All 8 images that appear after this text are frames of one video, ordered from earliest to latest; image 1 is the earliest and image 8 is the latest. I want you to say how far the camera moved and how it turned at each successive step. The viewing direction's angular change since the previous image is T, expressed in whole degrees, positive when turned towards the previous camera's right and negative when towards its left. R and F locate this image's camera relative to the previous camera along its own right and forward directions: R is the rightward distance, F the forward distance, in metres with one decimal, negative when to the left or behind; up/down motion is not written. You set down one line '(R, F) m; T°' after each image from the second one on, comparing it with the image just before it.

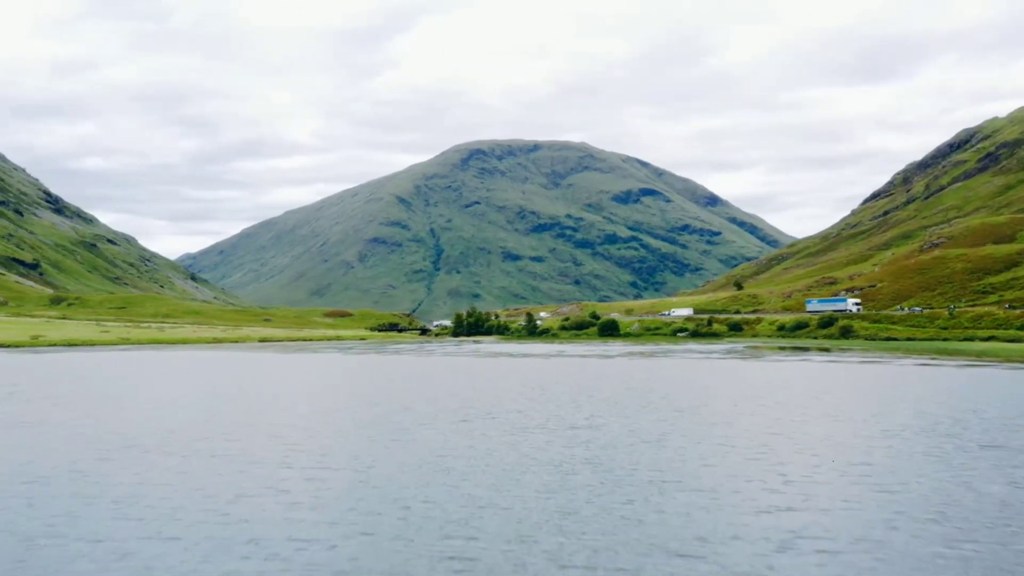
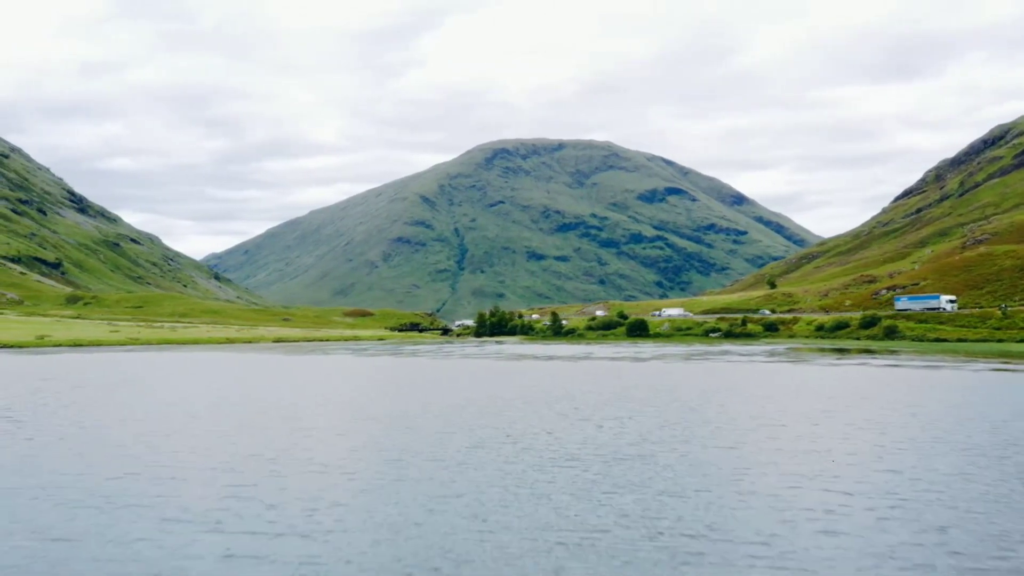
(0.0, +9.5) m; -1°
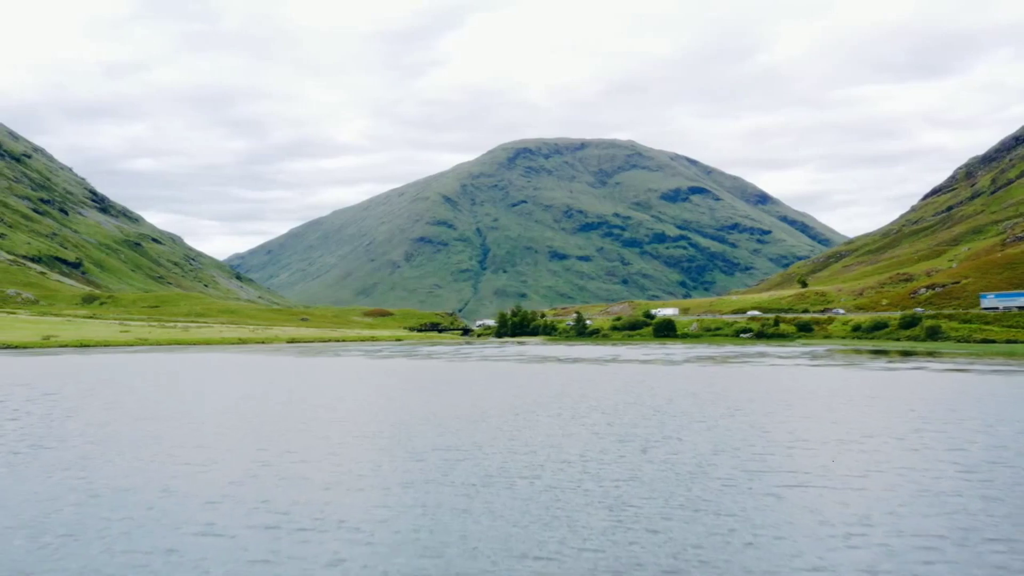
(0.0, +8.0) m; -1°
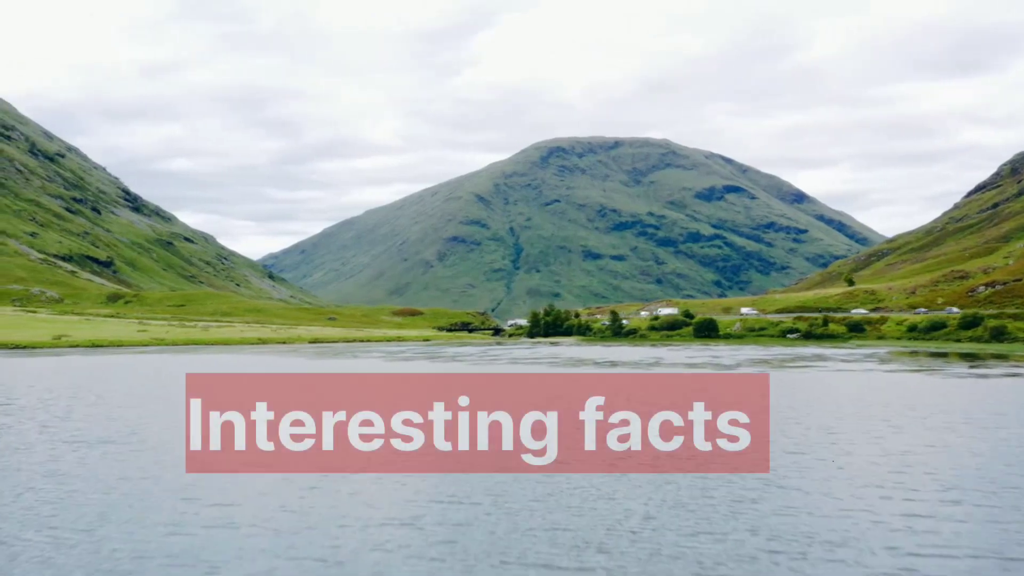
(+0.1, +10.3) m; -2°
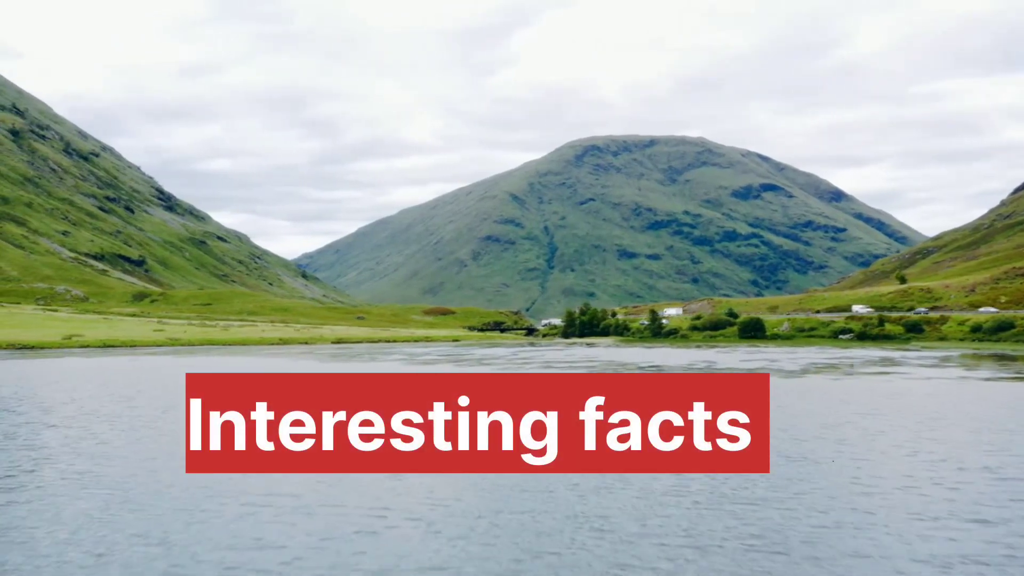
(+0.1, +10.9) m; -2°
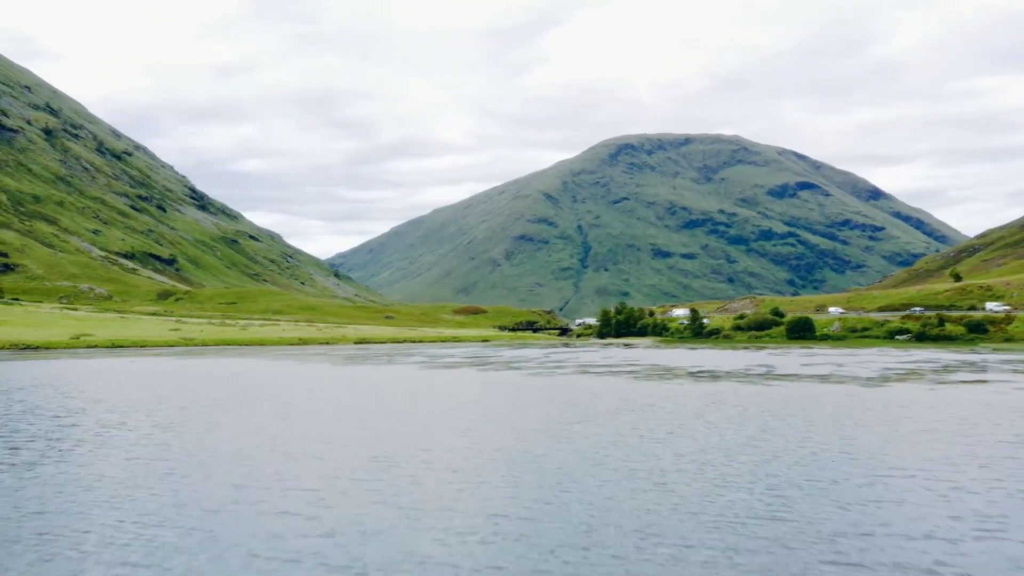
(+0.2, +10.8) m; -2°
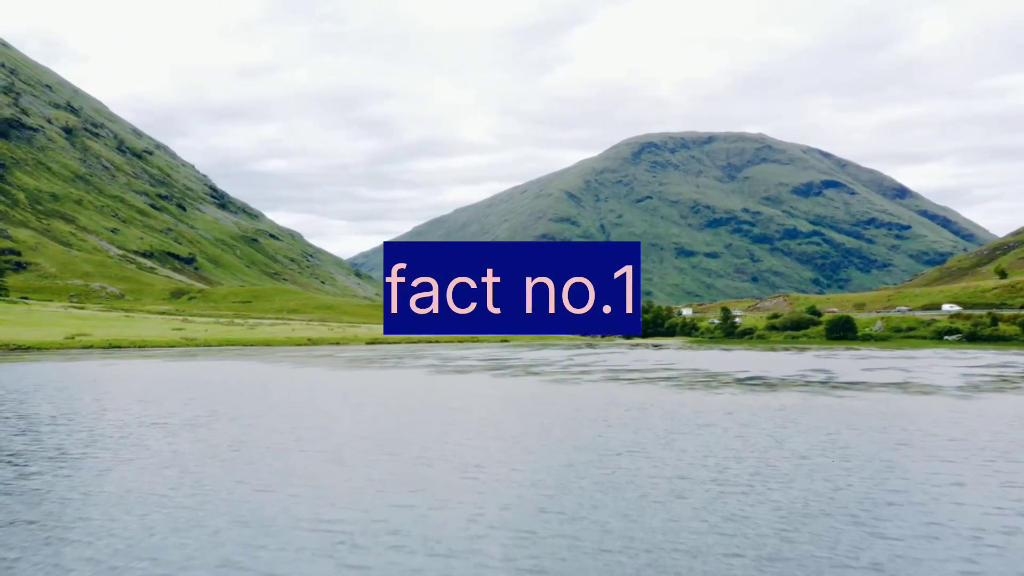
(+0.1, +10.3) m; -1°
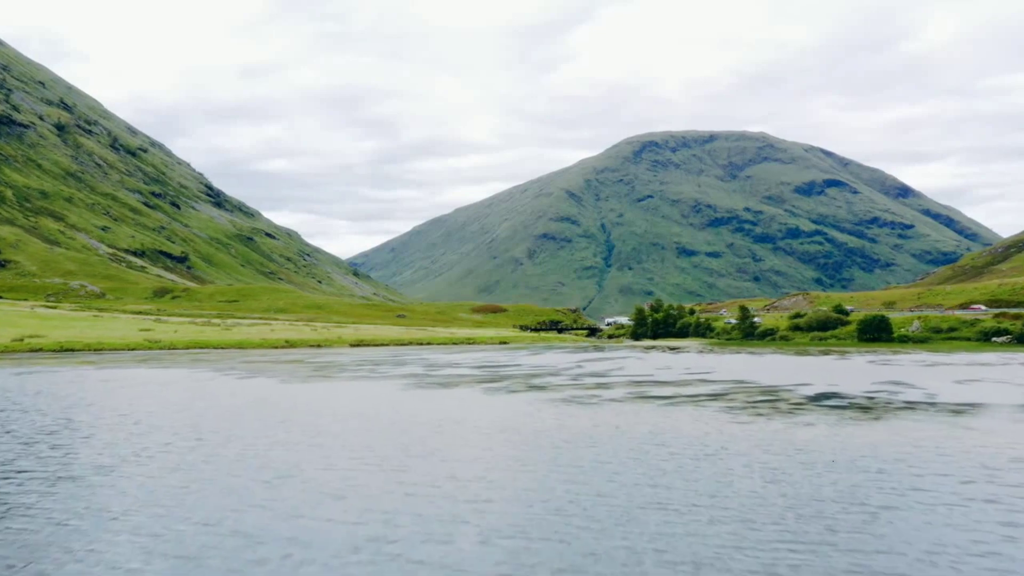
(0.0, +16.0) m; 0°
